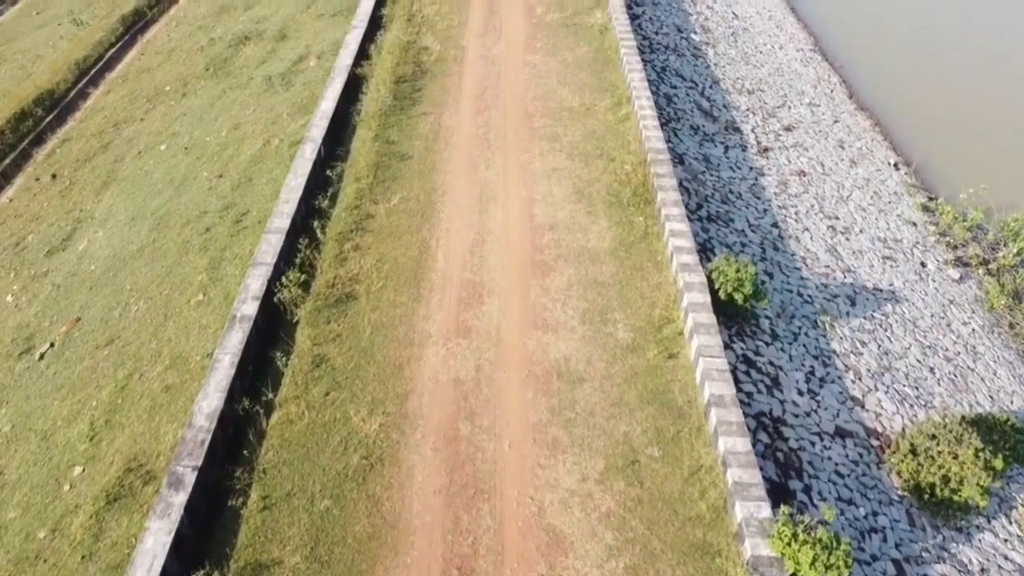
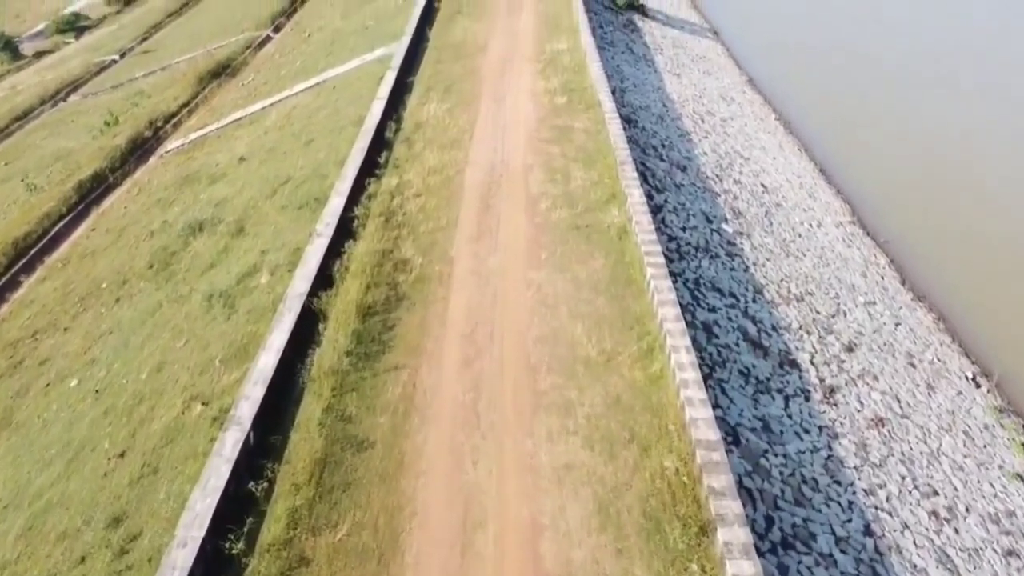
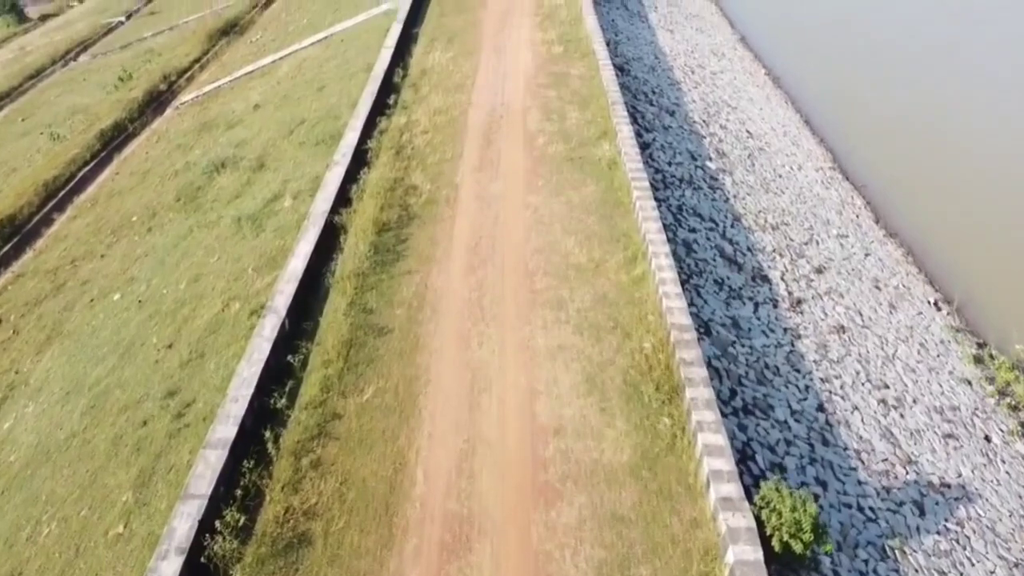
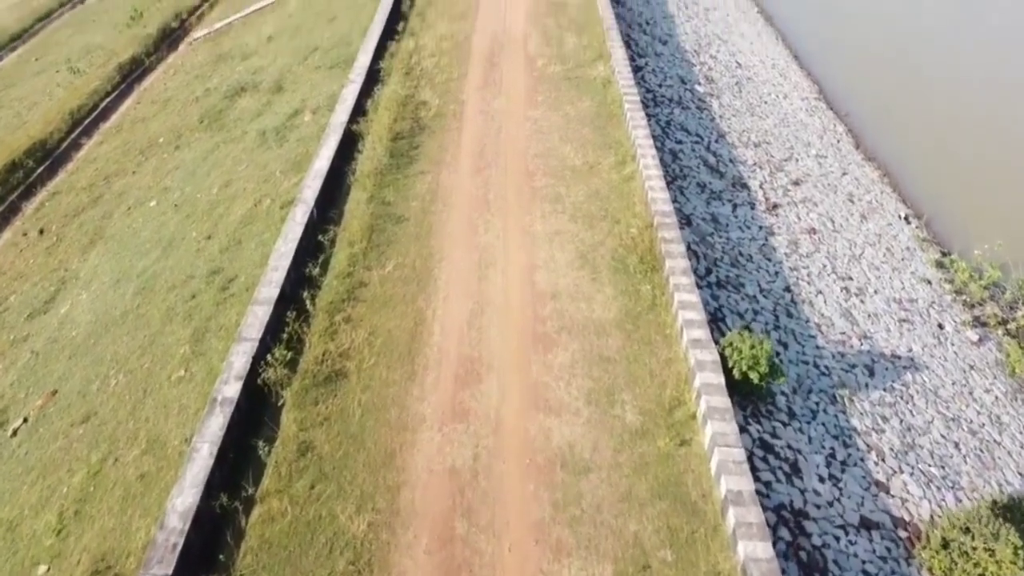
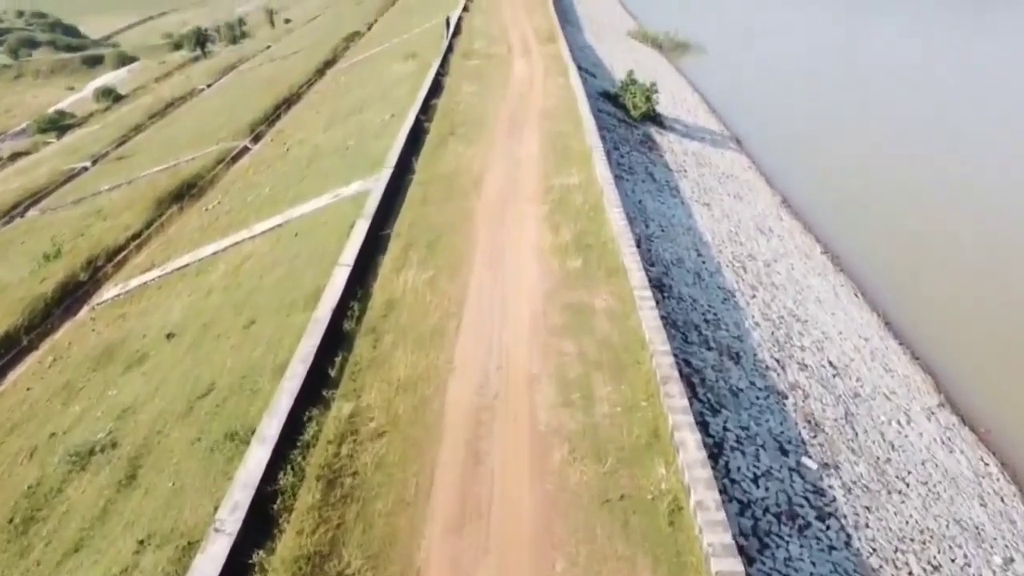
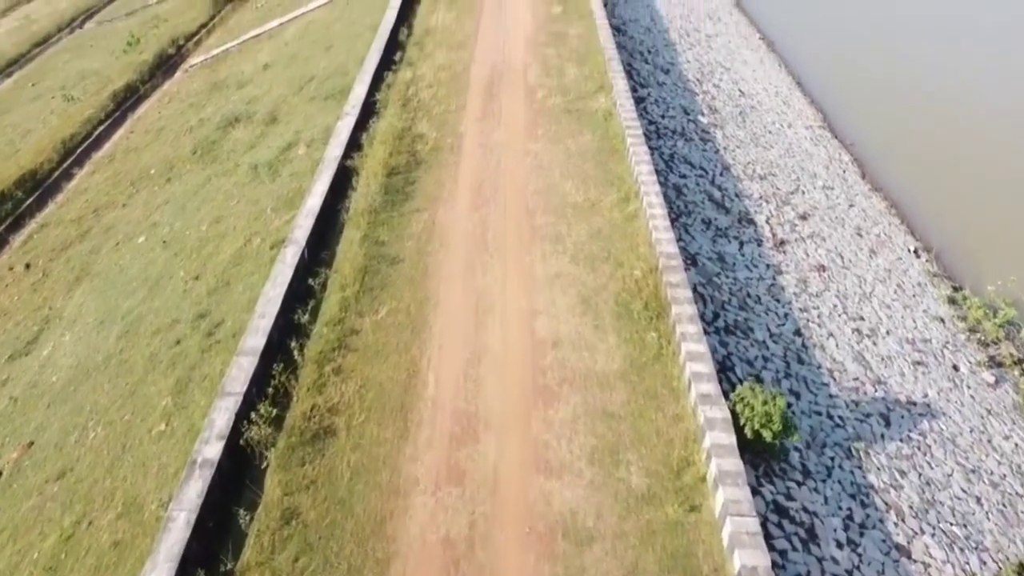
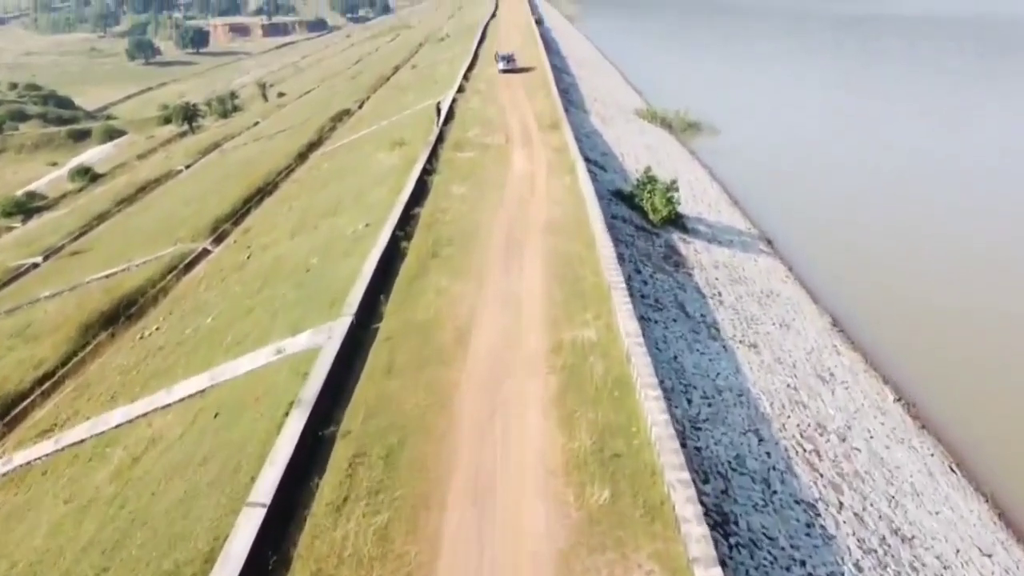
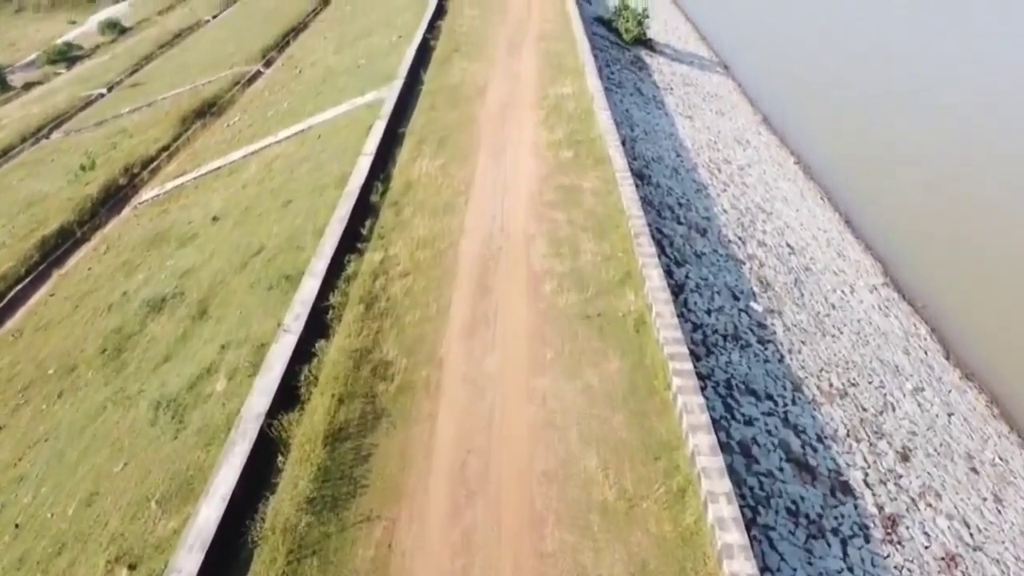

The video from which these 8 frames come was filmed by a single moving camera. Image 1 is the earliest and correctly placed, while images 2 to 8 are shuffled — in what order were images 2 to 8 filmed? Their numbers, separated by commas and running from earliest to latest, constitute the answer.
4, 6, 3, 2, 8, 5, 7
